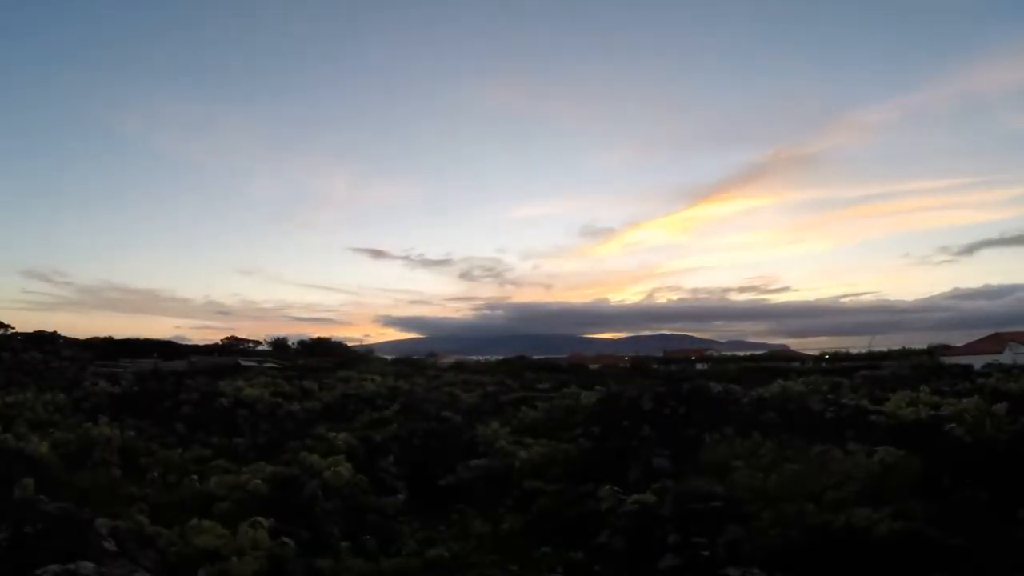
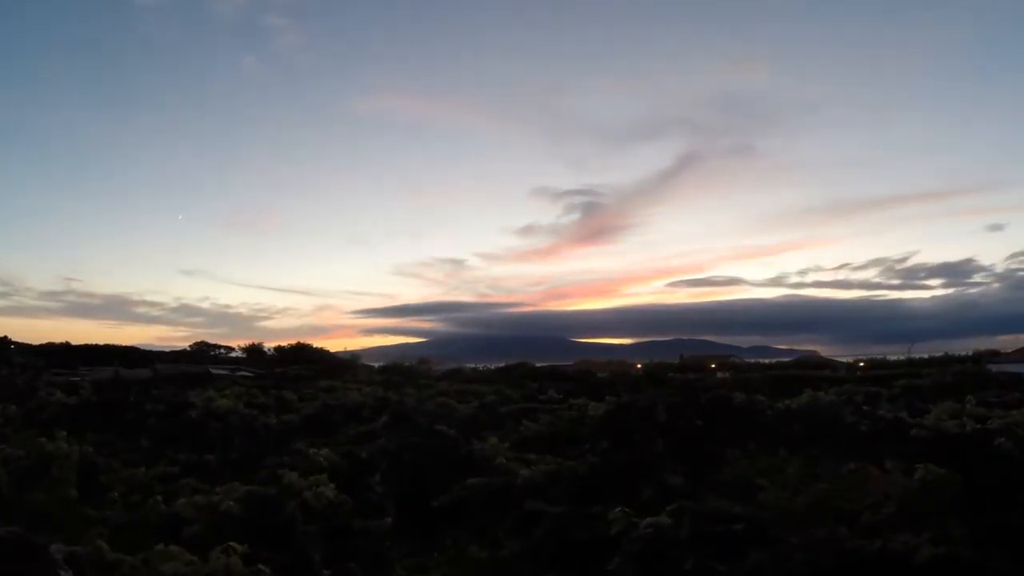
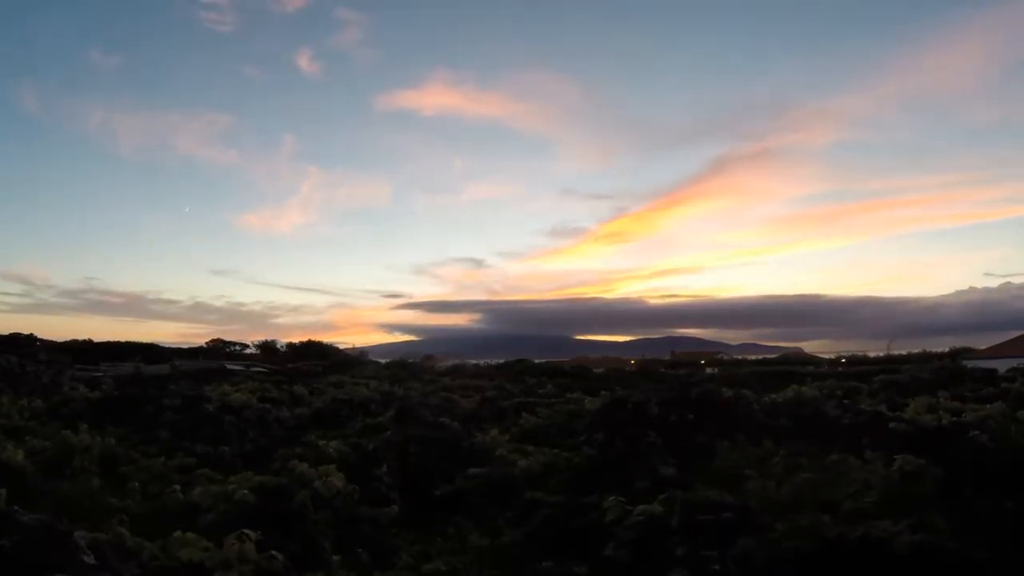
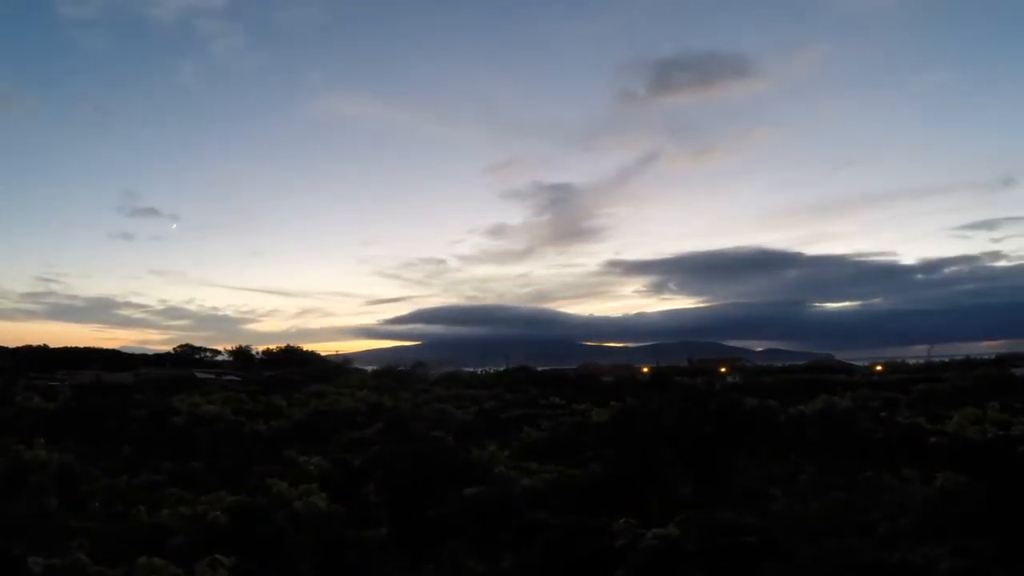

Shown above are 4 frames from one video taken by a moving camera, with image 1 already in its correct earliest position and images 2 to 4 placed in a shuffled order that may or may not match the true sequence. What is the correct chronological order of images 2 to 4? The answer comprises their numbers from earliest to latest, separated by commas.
3, 2, 4
